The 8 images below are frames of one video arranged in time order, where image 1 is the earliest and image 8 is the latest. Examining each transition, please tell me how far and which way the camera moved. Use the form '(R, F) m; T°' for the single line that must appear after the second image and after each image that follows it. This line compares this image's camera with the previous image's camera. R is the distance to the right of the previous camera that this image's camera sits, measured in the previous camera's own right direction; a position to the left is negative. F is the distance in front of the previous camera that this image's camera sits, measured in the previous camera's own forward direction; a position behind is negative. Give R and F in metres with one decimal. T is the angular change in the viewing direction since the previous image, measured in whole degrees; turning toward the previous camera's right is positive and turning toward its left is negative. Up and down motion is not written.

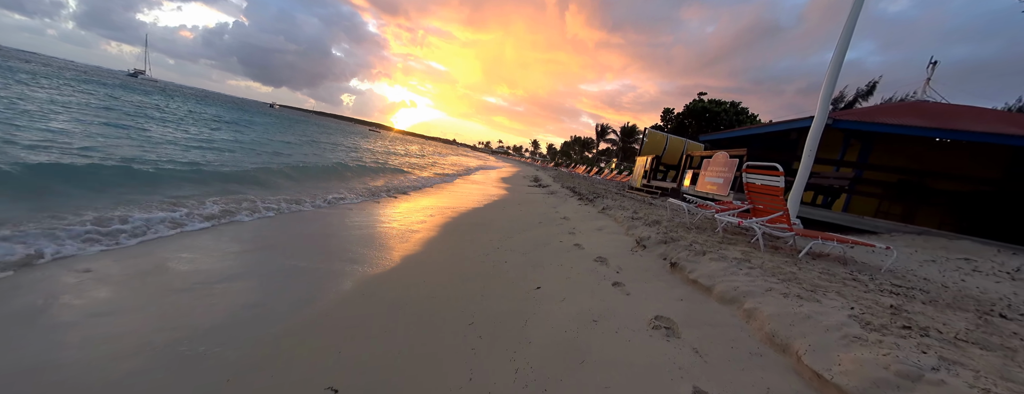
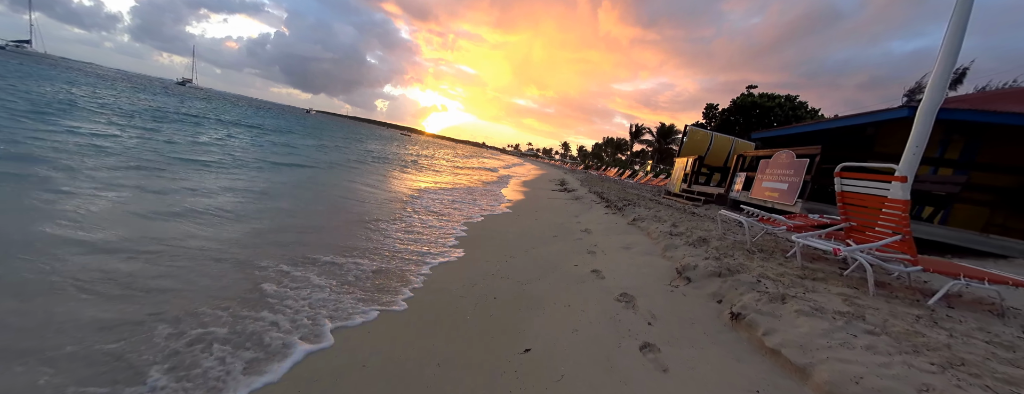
(+0.4, +1.4) m; -5°
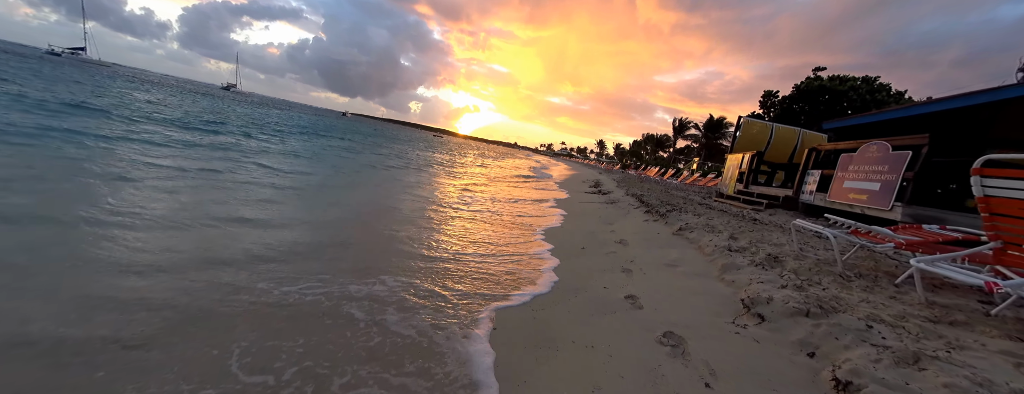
(+0.2, +0.8) m; -6°
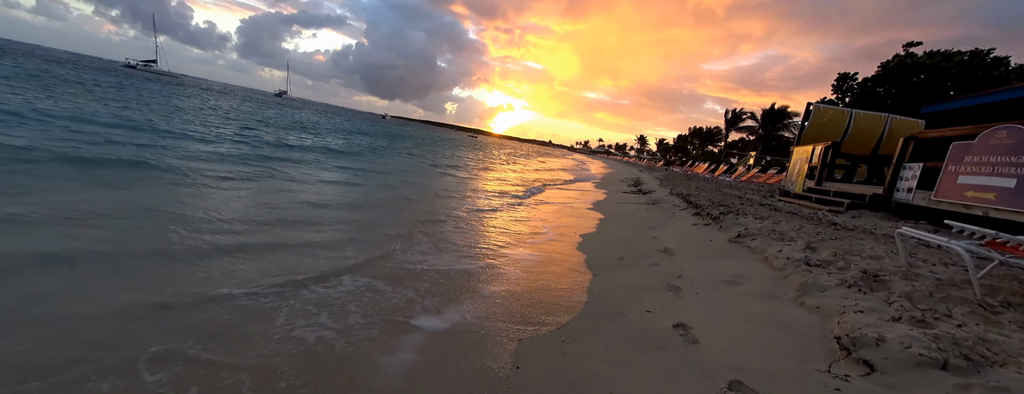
(+0.2, +0.6) m; -6°
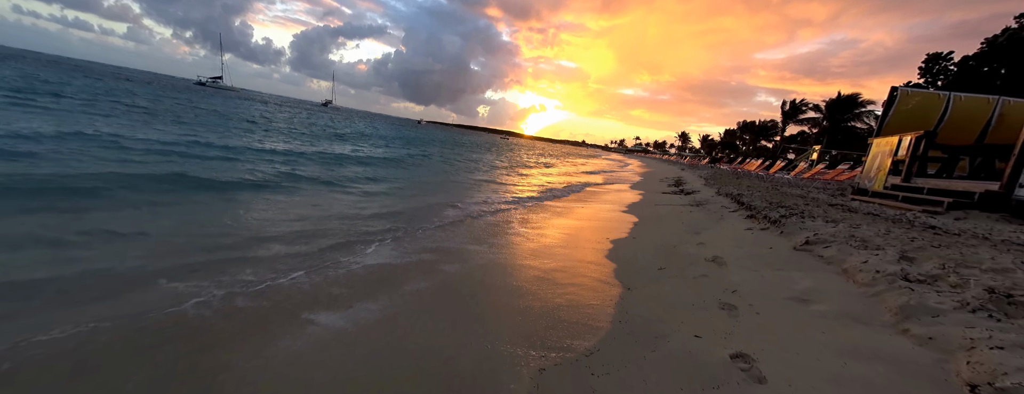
(+0.2, +0.5) m; -6°
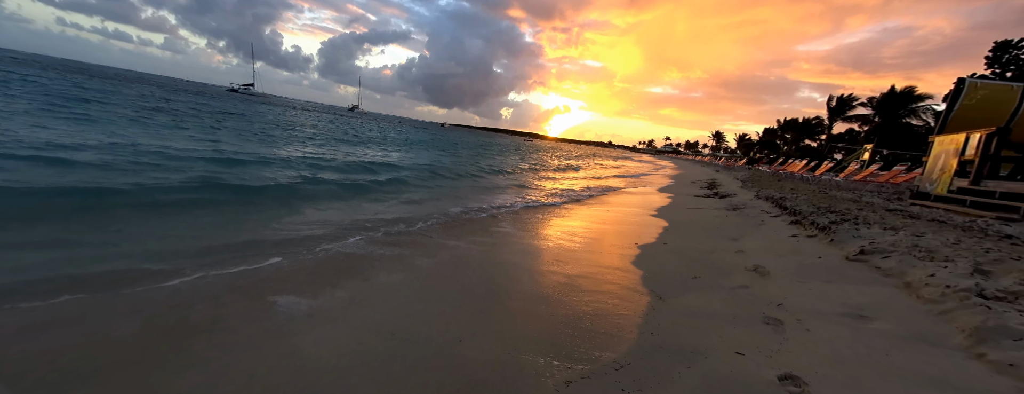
(0.0, +0.1) m; -4°
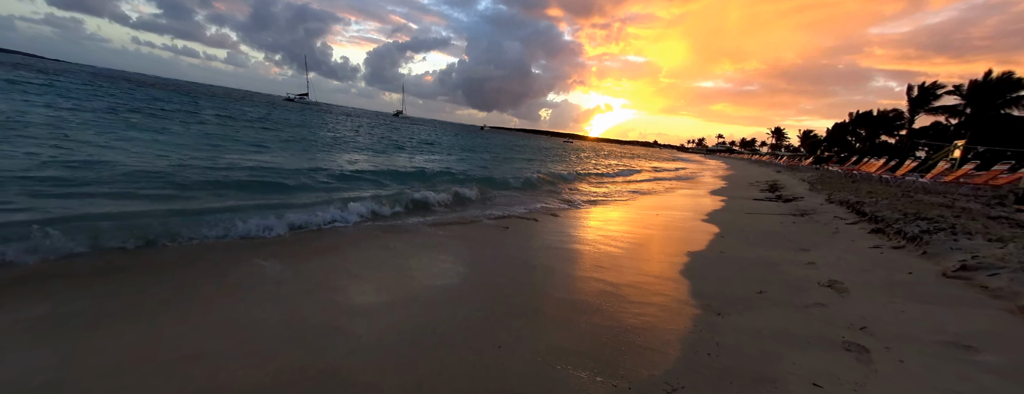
(0.0, +0.1) m; -6°
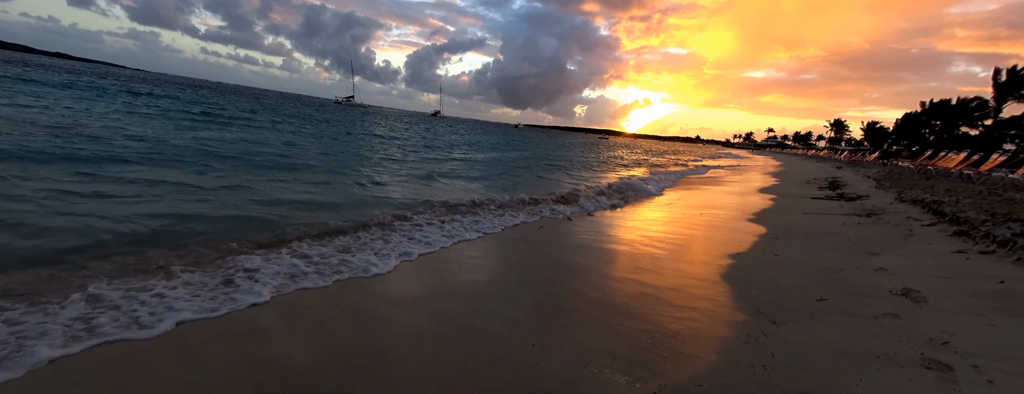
(0.0, +0.1) m; -6°
